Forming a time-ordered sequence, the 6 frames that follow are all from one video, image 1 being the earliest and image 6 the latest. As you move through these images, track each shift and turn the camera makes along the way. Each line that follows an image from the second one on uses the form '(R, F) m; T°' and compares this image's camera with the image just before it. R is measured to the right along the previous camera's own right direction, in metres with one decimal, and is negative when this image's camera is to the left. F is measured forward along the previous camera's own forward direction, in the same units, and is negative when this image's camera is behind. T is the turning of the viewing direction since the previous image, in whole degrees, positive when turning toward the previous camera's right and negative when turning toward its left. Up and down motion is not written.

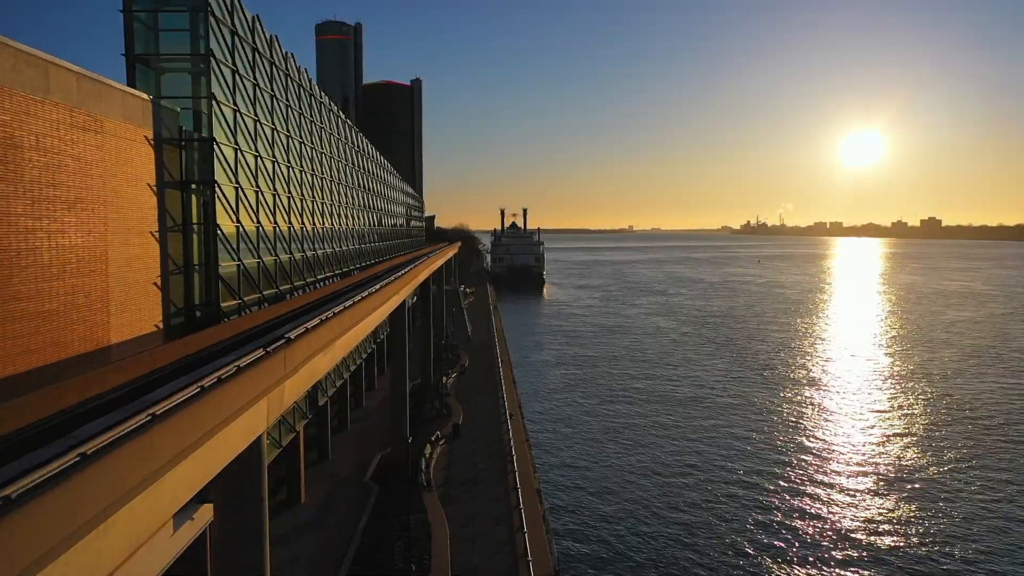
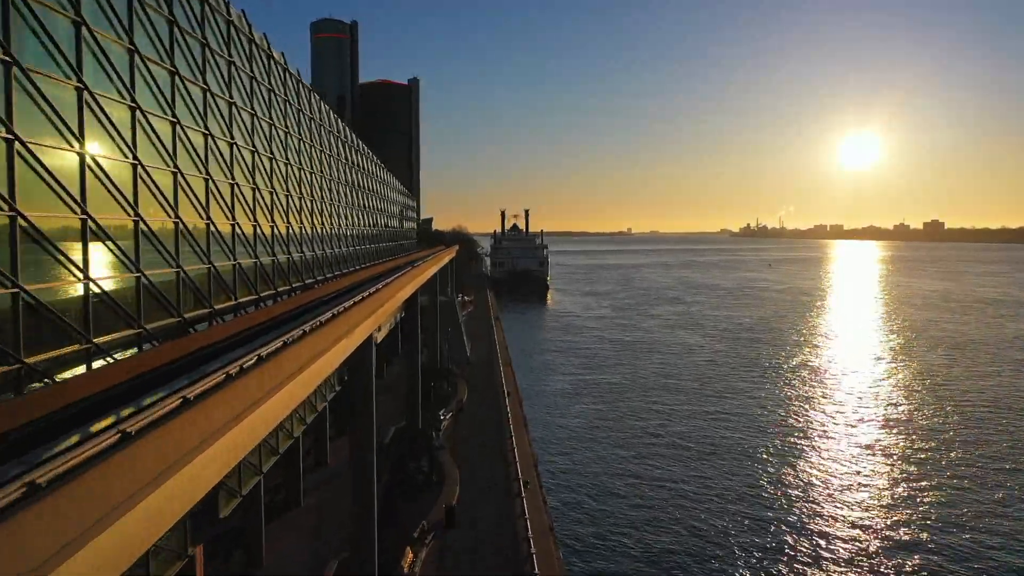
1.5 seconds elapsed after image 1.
(-0.3, +4.1) m; 0°
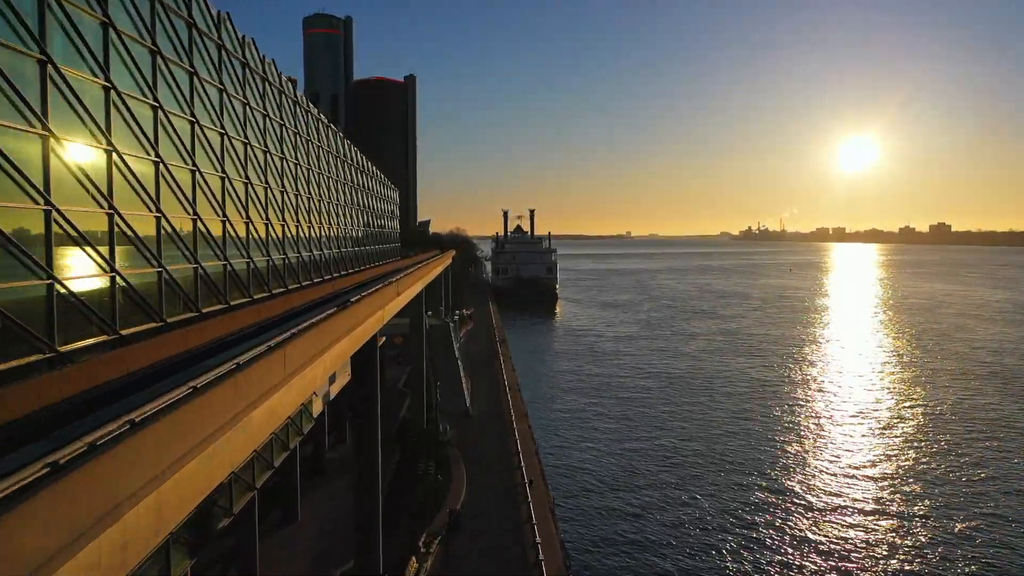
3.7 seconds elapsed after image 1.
(-0.5, +6.3) m; 0°
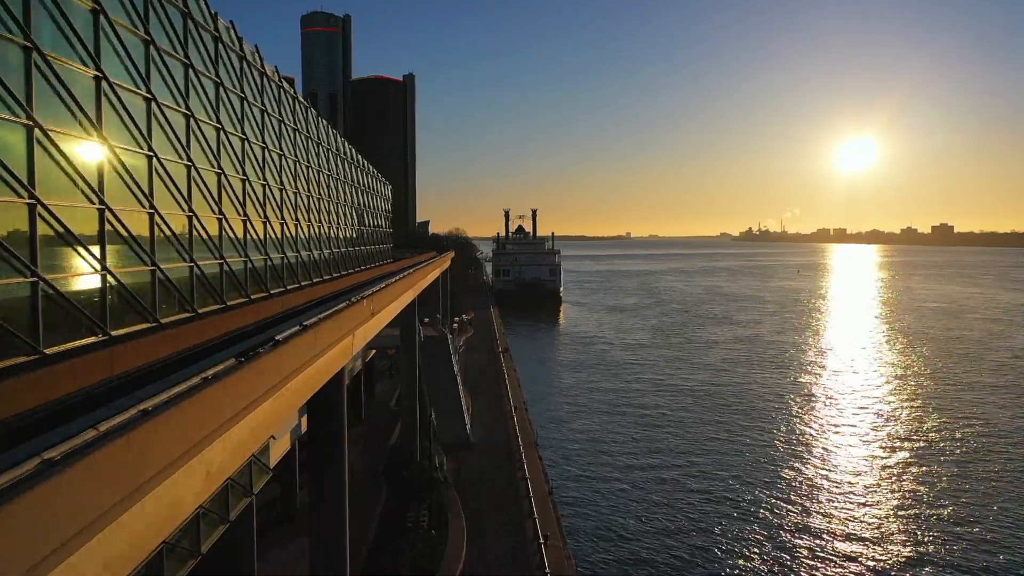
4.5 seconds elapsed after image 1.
(-0.2, +2.1) m; 0°
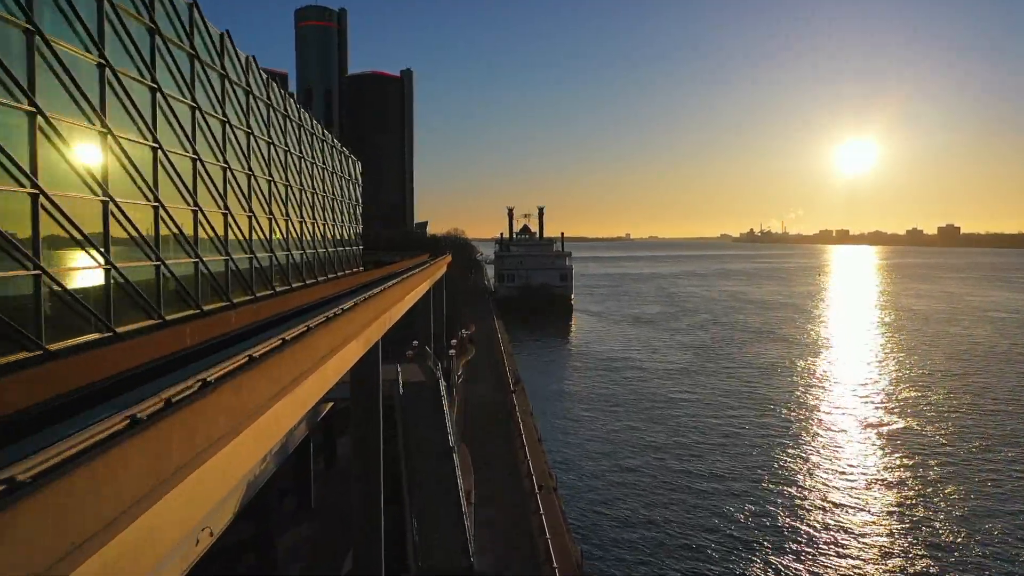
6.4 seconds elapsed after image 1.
(-0.4, +5.4) m; 0°
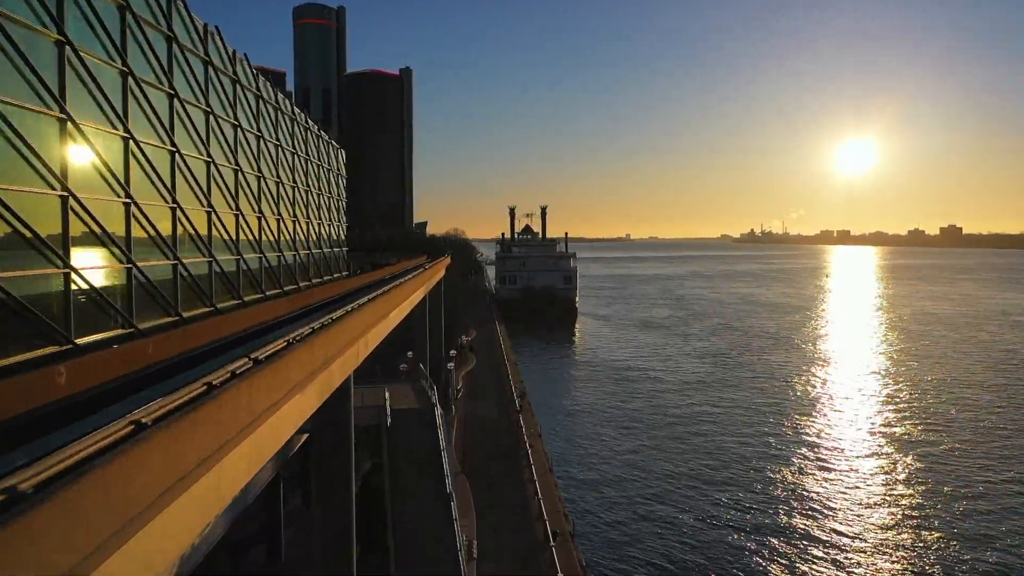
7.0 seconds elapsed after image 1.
(-0.1, +1.8) m; 0°
